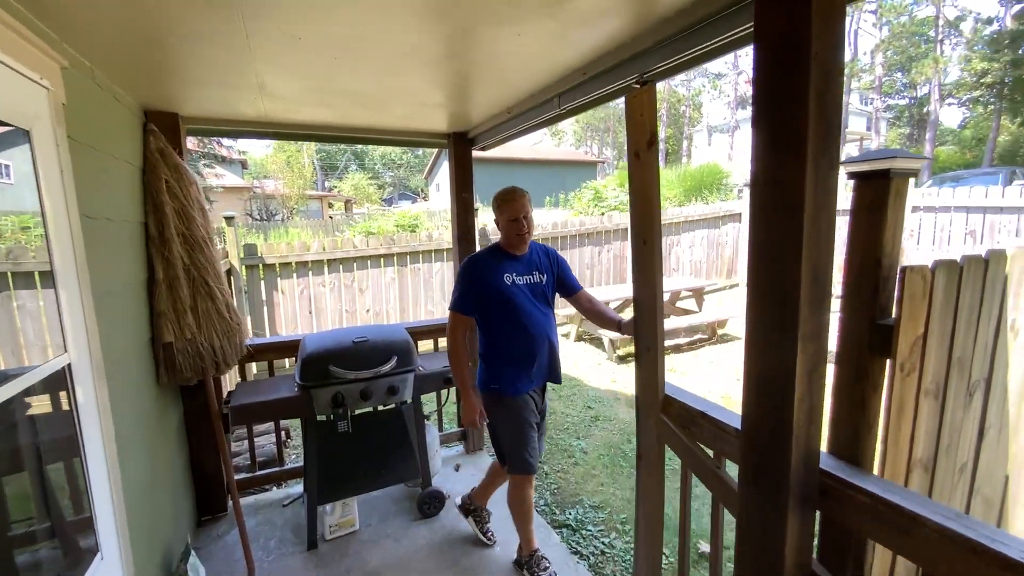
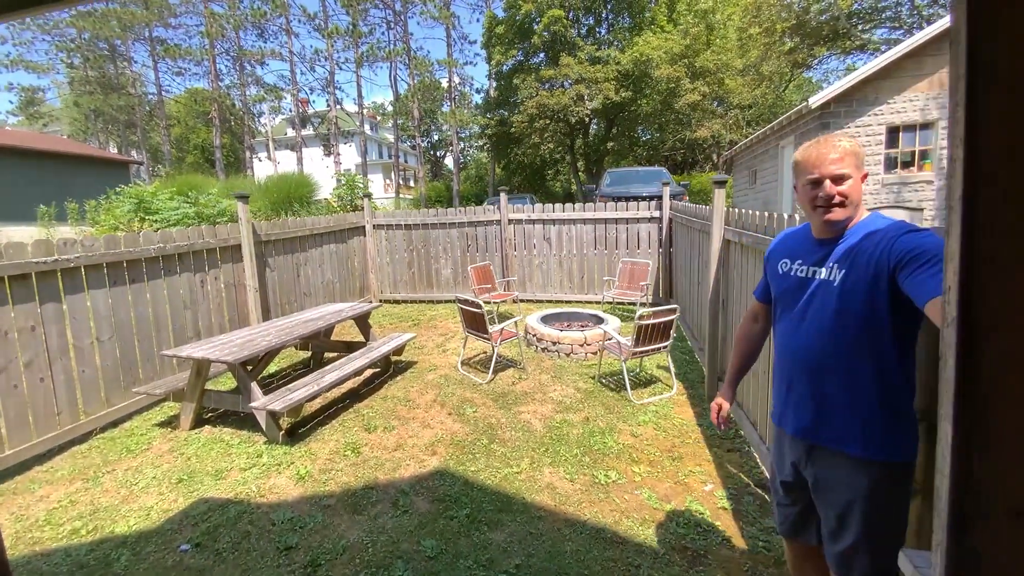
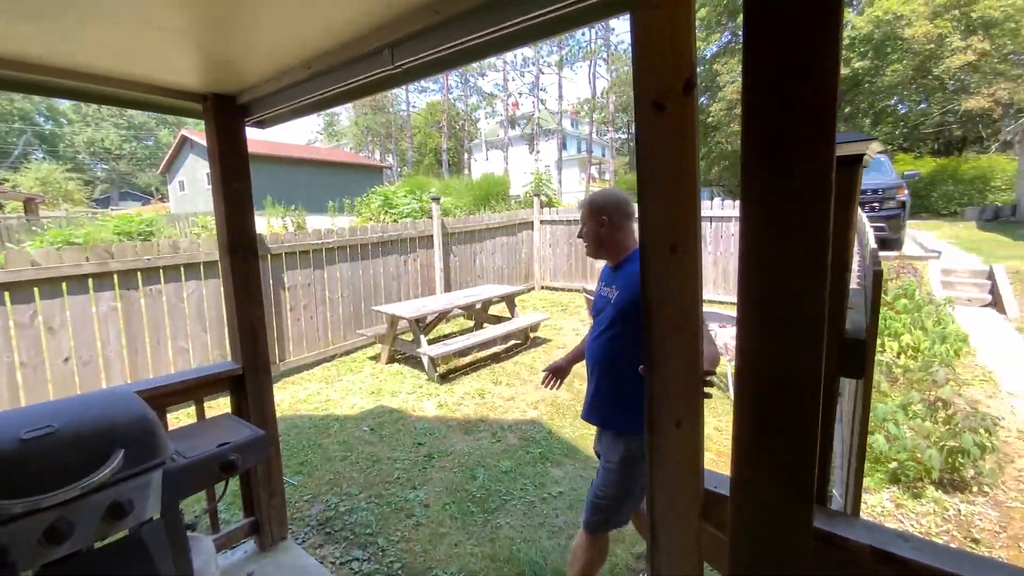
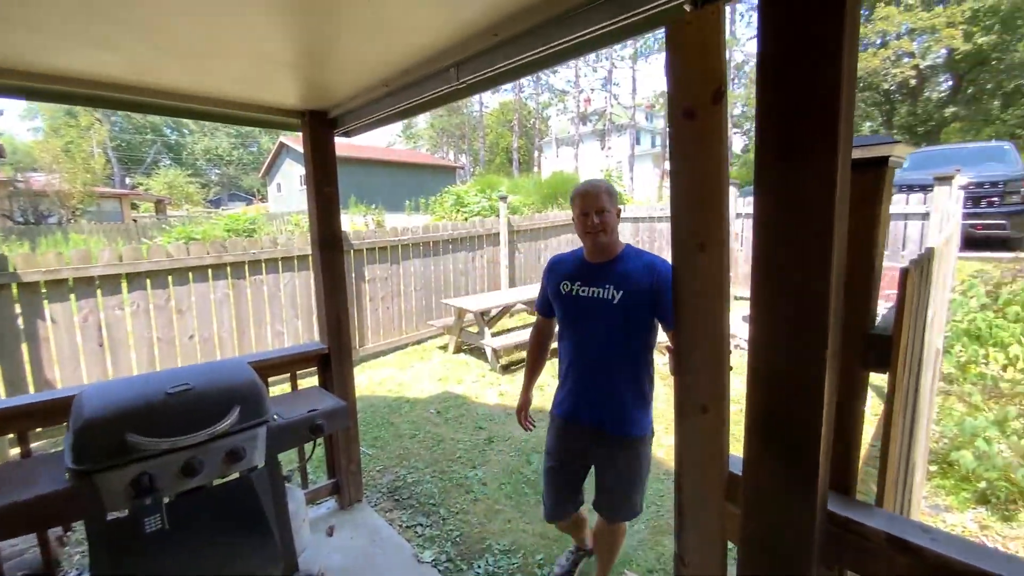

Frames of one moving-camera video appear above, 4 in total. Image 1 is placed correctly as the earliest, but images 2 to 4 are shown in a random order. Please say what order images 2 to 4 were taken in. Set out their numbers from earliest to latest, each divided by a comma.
4, 3, 2
